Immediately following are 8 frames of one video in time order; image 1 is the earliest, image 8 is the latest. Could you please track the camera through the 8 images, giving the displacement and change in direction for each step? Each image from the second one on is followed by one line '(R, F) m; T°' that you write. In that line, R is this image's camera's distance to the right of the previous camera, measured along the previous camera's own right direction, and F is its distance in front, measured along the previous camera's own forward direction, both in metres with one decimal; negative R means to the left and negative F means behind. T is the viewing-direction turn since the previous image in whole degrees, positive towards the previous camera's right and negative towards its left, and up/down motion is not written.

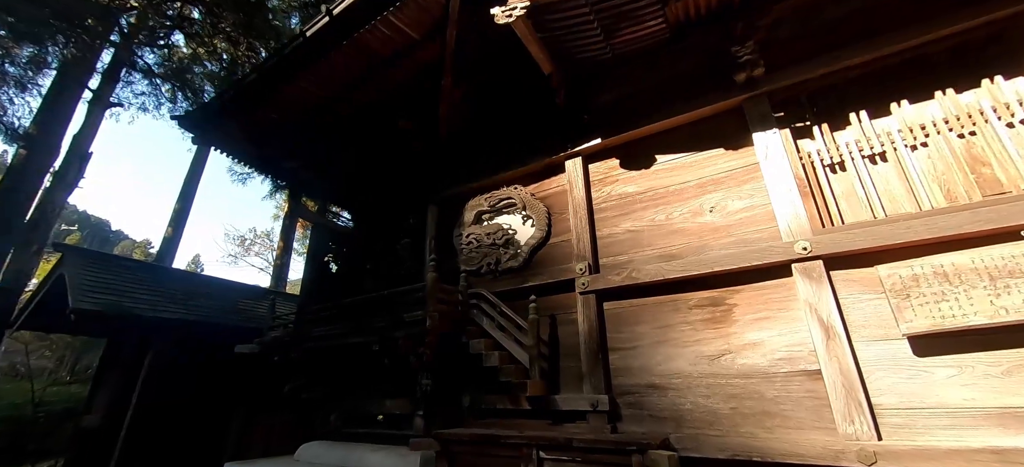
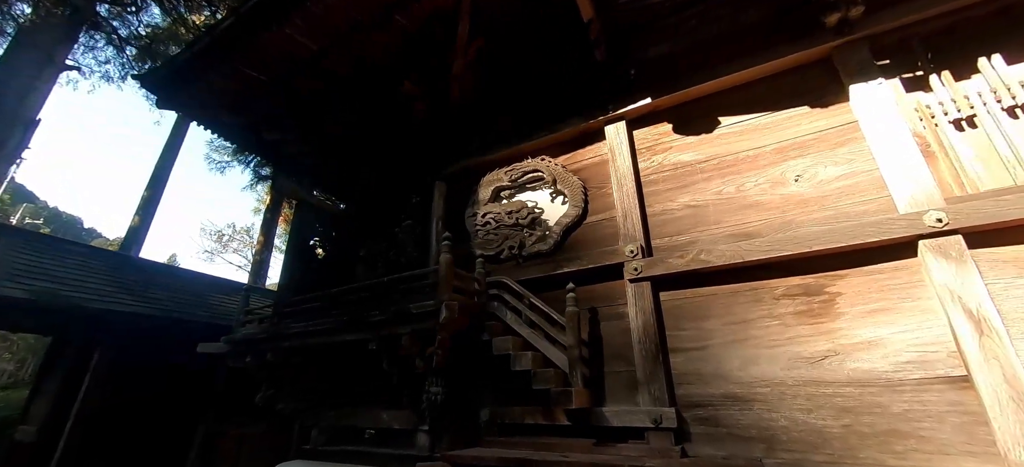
(-0.4, +0.9) m; +2°
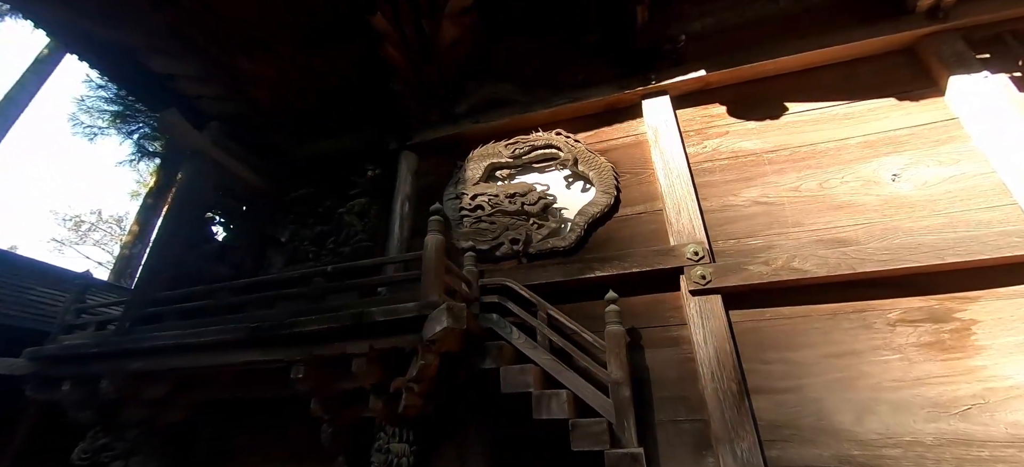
(-0.6, +1.2) m; +12°
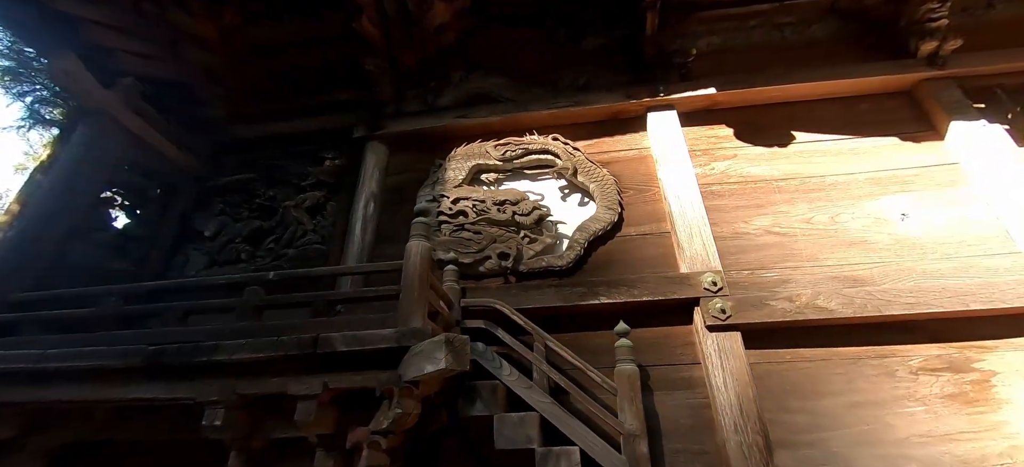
(-0.3, +0.5) m; +9°
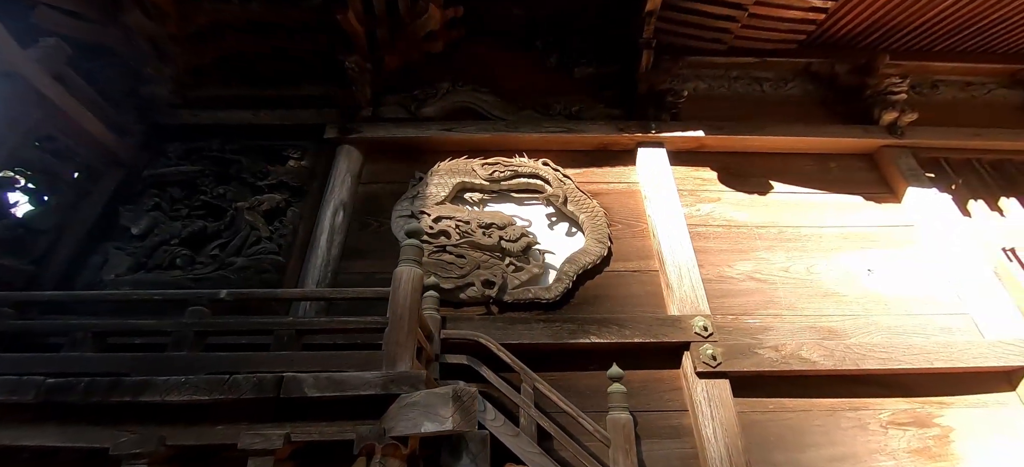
(-0.3, +0.2) m; +8°
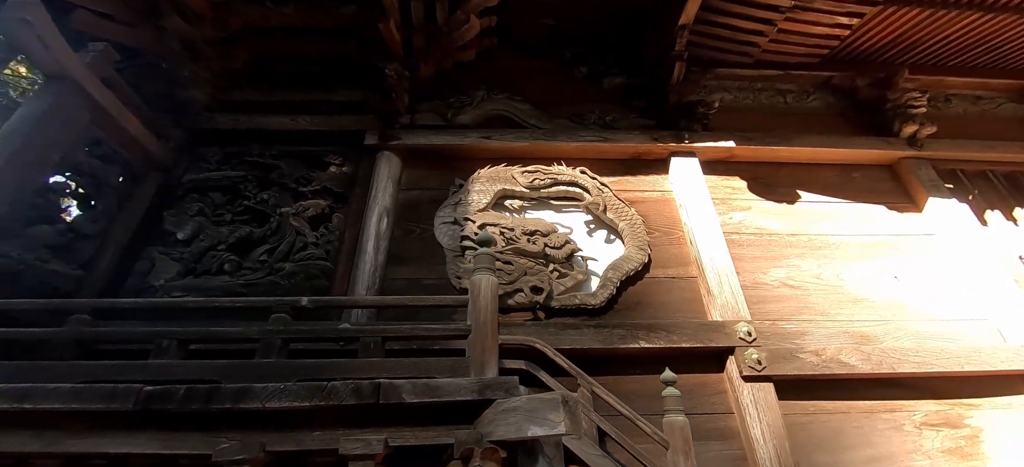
(-0.3, 0.0) m; +2°
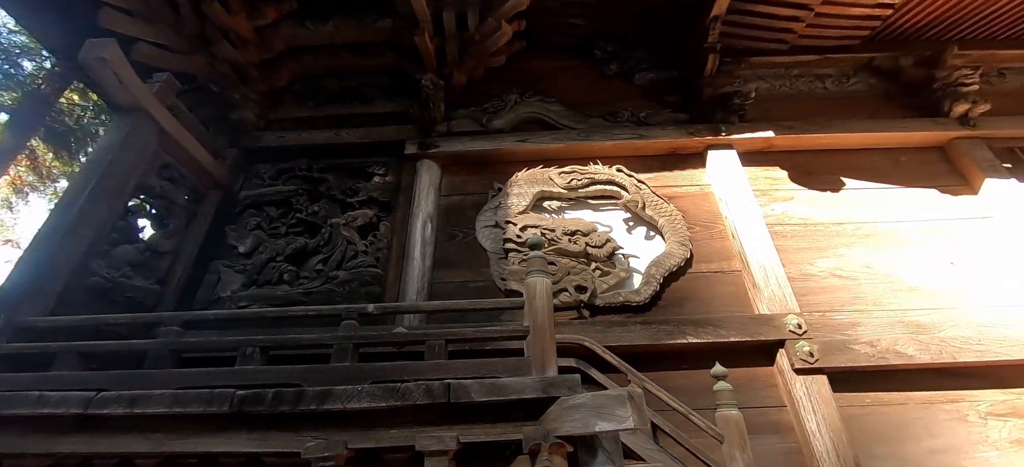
(-0.1, -0.1) m; -4°
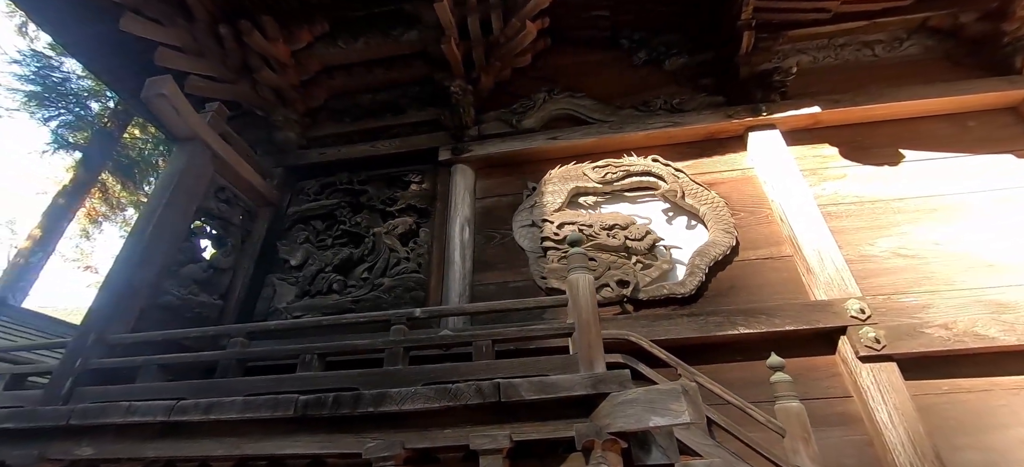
(0.0, 0.0) m; -5°
